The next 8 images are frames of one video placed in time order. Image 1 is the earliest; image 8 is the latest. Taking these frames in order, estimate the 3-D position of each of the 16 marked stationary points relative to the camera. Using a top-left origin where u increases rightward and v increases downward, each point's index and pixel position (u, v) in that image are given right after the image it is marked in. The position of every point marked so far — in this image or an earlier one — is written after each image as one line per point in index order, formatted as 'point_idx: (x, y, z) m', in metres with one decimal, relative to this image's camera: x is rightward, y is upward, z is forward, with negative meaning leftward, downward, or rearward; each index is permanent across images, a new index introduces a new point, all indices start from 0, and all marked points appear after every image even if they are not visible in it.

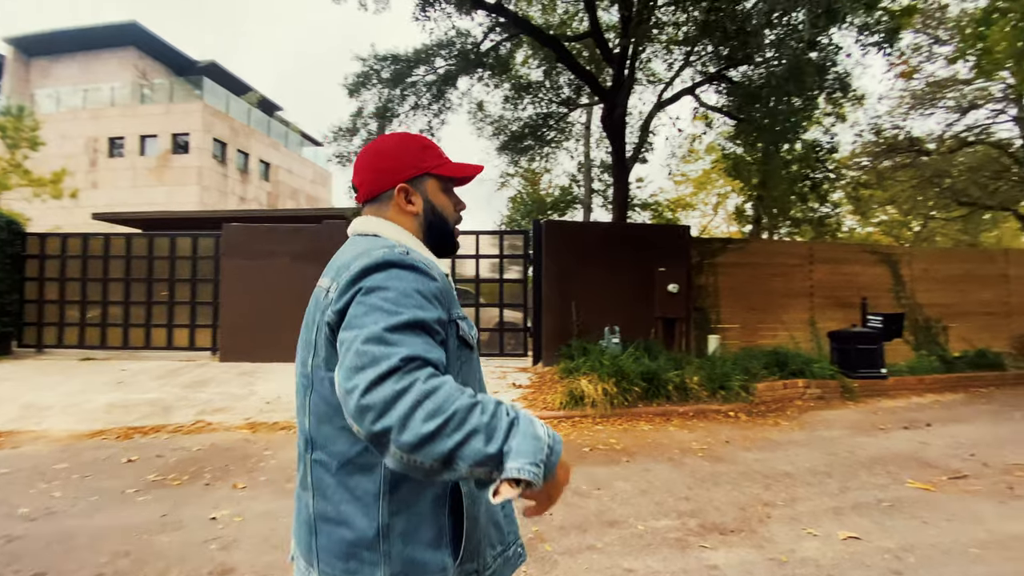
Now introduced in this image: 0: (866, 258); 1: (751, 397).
0: (+7.0, +0.6, +9.3) m
1: (+3.2, -1.5, +6.5) m
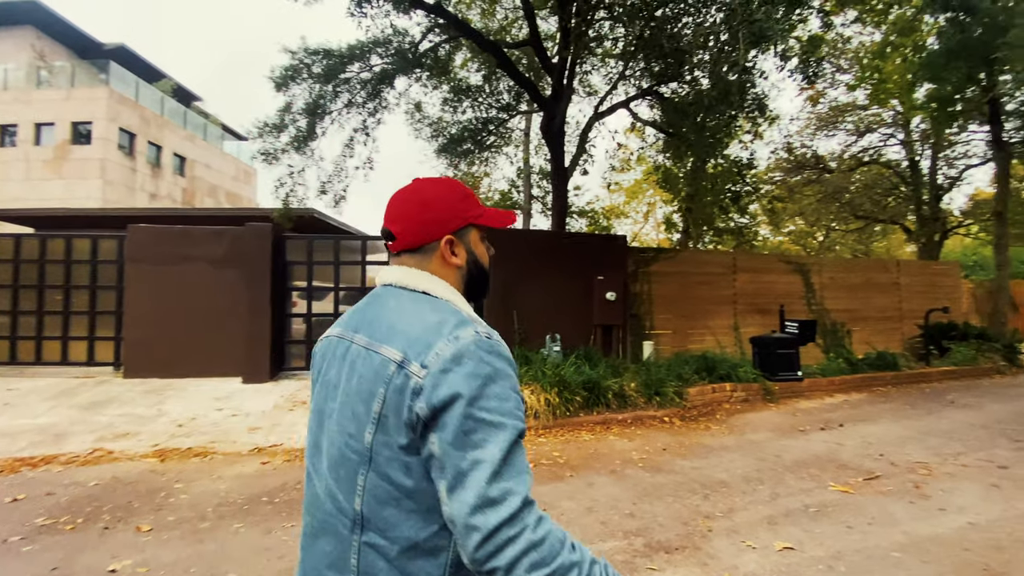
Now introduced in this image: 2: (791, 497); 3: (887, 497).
0: (+5.7, +0.4, +10.0) m
1: (+2.4, -1.6, +6.7) m
2: (+2.1, -1.5, +3.5) m
3: (+2.8, -1.6, +3.6) m
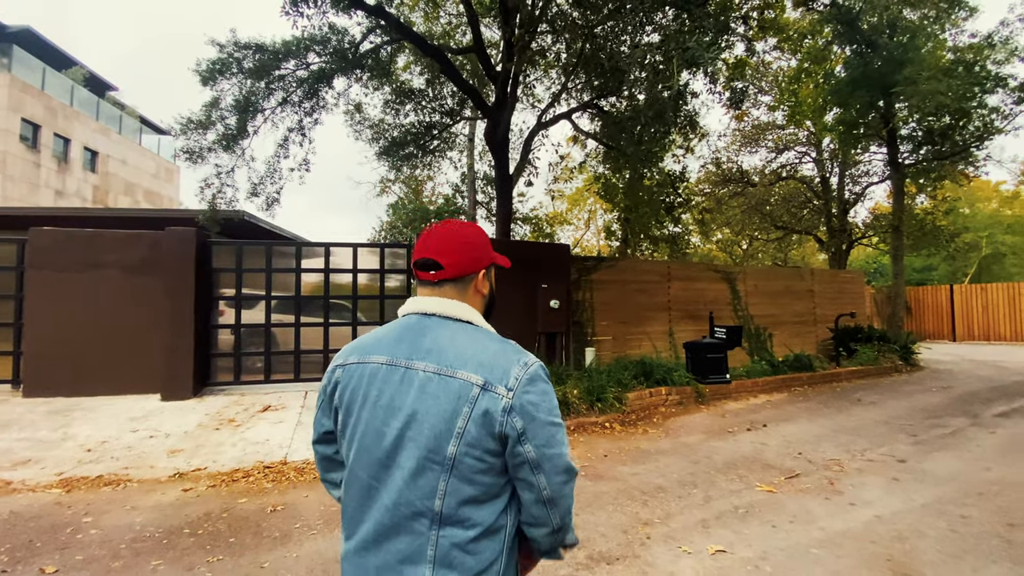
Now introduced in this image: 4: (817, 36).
0: (+4.5, +0.2, +10.6) m
1: (+1.6, -1.7, +6.9) m
2: (+1.6, -1.7, +3.7) m
3: (+2.4, -1.7, +3.8) m
4: (+7.3, +6.0, +11.4) m
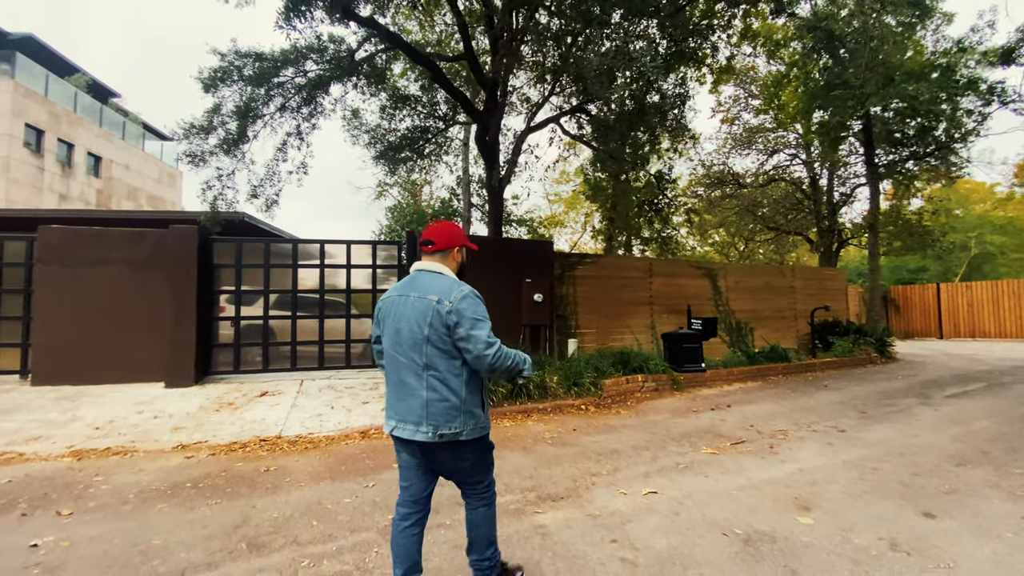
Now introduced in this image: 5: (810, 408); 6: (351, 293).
0: (+4.2, +0.4, +11.1) m
1: (+1.4, -1.6, +7.4) m
2: (+1.4, -1.5, +4.2) m
3: (+2.1, -1.5, +4.3) m
4: (+7.0, +6.1, +11.9) m
5: (+4.0, -1.6, +6.3) m
6: (-3.0, -0.1, +8.8) m
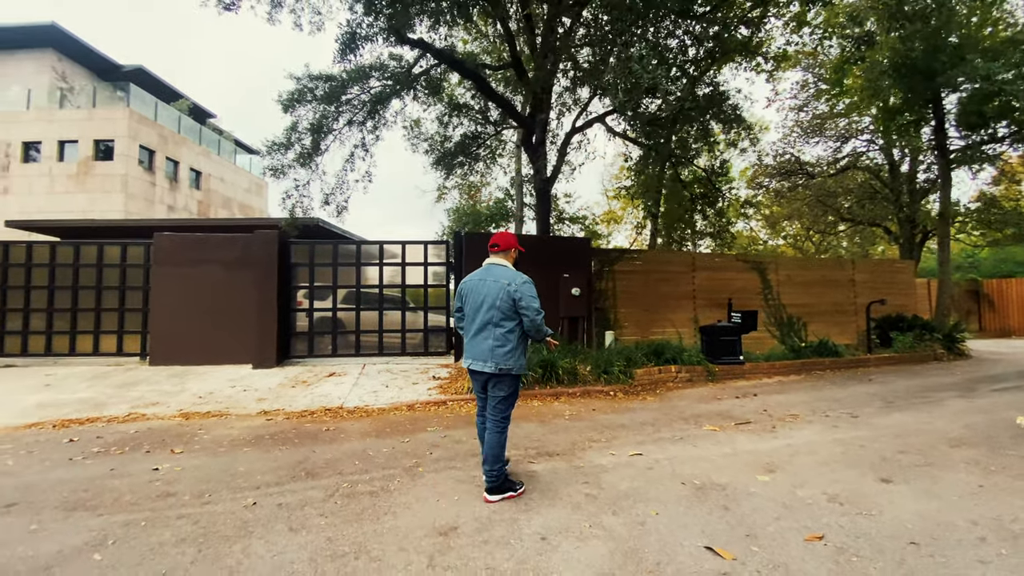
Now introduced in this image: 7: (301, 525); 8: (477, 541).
0: (+5.3, +0.5, +11.0) m
1: (+1.9, -1.5, +7.8) m
2: (+1.5, -1.4, +4.6) m
3: (+2.2, -1.4, +4.6) m
4: (+8.1, +6.3, +11.4) m
5: (+4.4, -1.5, +6.4) m
6: (-2.2, 0.0, +9.8) m
7: (-1.2, -1.3, +2.6) m
8: (-0.2, -1.3, +2.4) m
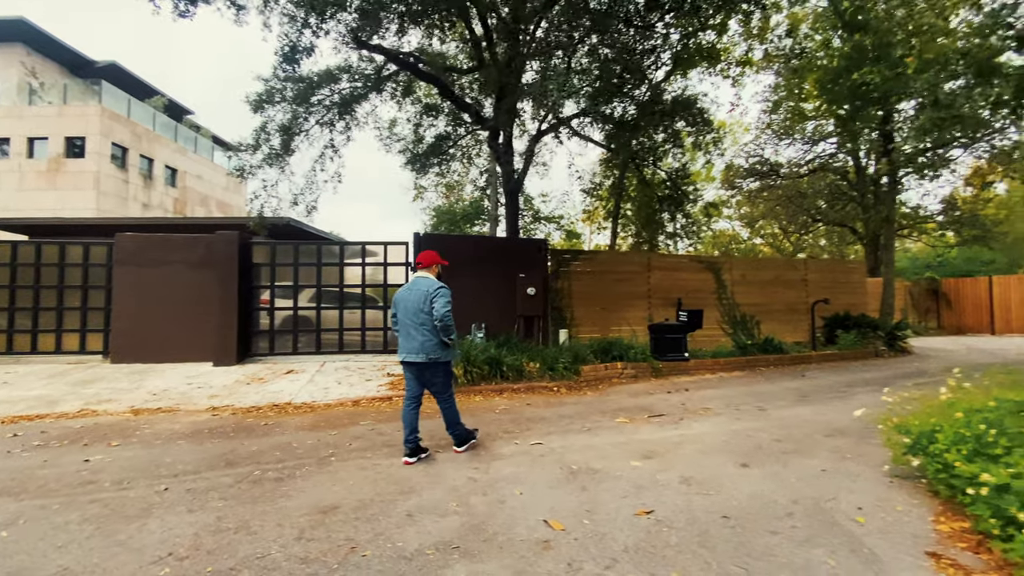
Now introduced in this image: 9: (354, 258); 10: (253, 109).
0: (+4.4, +0.5, +11.4) m
1: (+1.1, -1.5, +8.1) m
2: (+0.7, -1.4, +4.9) m
3: (+1.4, -1.4, +4.9) m
4: (+7.2, +6.3, +11.9) m
5: (+3.5, -1.5, +6.8) m
6: (-3.1, 0.0, +10.1) m
7: (-1.9, -1.3, +2.9) m
8: (-0.9, -1.3, +2.7) m
9: (-3.3, +0.6, +10.0) m
10: (-6.2, +4.1, +11.1) m
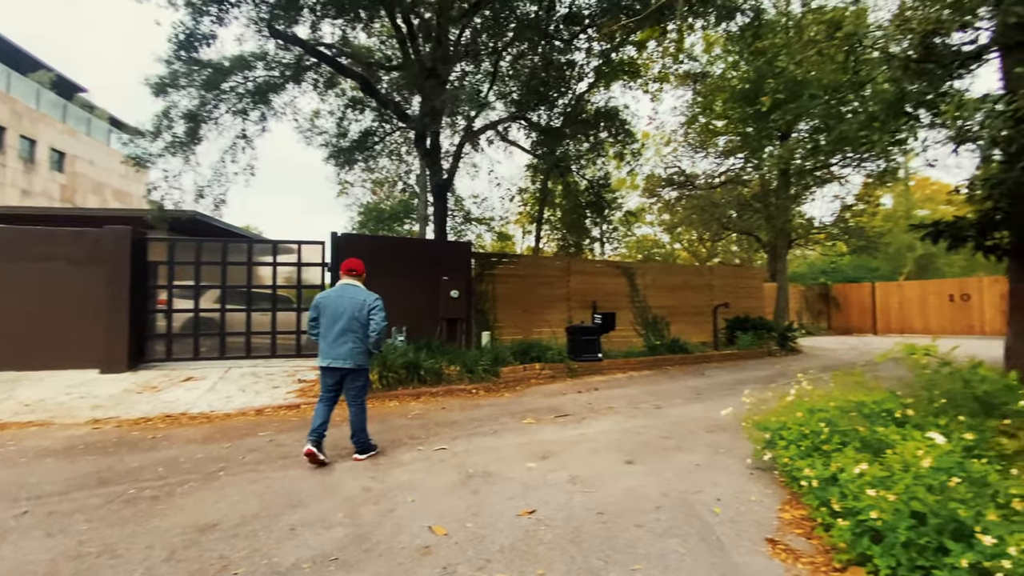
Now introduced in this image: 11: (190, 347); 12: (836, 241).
0: (+2.5, +0.4, +12.0) m
1: (-0.3, -1.6, +8.3) m
2: (-0.3, -1.5, +5.1) m
3: (+0.5, -1.5, +5.2) m
4: (+5.3, +6.2, +12.8) m
5: (+2.3, -1.6, +7.3) m
6: (-4.7, 0.0, +9.6) m
7: (-2.6, -1.4, +2.7) m
8: (-1.6, -1.4, +2.6) m
9: (-4.9, +0.6, +9.6) m
10: (-7.8, +4.2, +10.2) m
11: (-6.2, -1.1, +9.2) m
12: (+12.2, +1.8, +18.4) m
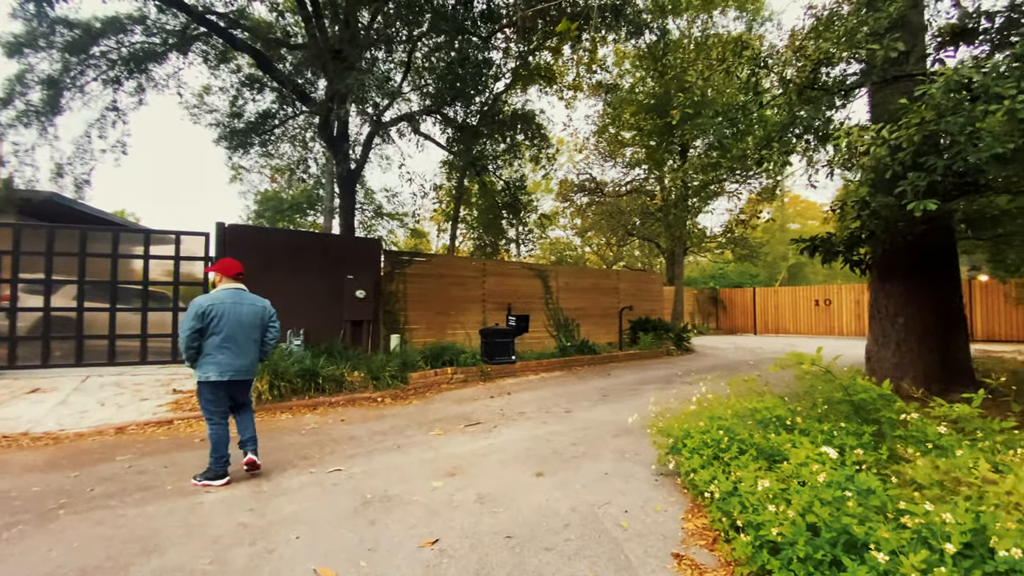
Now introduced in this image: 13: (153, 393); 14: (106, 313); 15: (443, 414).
0: (+0.3, +0.4, +12.0) m
1: (-1.8, -1.6, +7.9) m
2: (-1.2, -1.5, +4.7) m
3: (-0.5, -1.5, +5.0) m
4: (+3.0, +6.1, +13.3) m
5: (+0.9, -1.6, +7.3) m
6: (-6.3, +0.1, +8.4) m
7: (-3.0, -1.4, +2.0) m
8: (-2.0, -1.4, +2.1) m
9: (-6.6, +0.7, +8.3) m
10: (-9.5, +4.3, +8.5) m
11: (-7.8, -1.1, +7.8) m
12: (+8.7, +1.6, +20.1) m
13: (-5.1, -1.5, +6.8) m
14: (-6.9, -0.4, +8.2) m
15: (-0.9, -1.6, +6.0) m
